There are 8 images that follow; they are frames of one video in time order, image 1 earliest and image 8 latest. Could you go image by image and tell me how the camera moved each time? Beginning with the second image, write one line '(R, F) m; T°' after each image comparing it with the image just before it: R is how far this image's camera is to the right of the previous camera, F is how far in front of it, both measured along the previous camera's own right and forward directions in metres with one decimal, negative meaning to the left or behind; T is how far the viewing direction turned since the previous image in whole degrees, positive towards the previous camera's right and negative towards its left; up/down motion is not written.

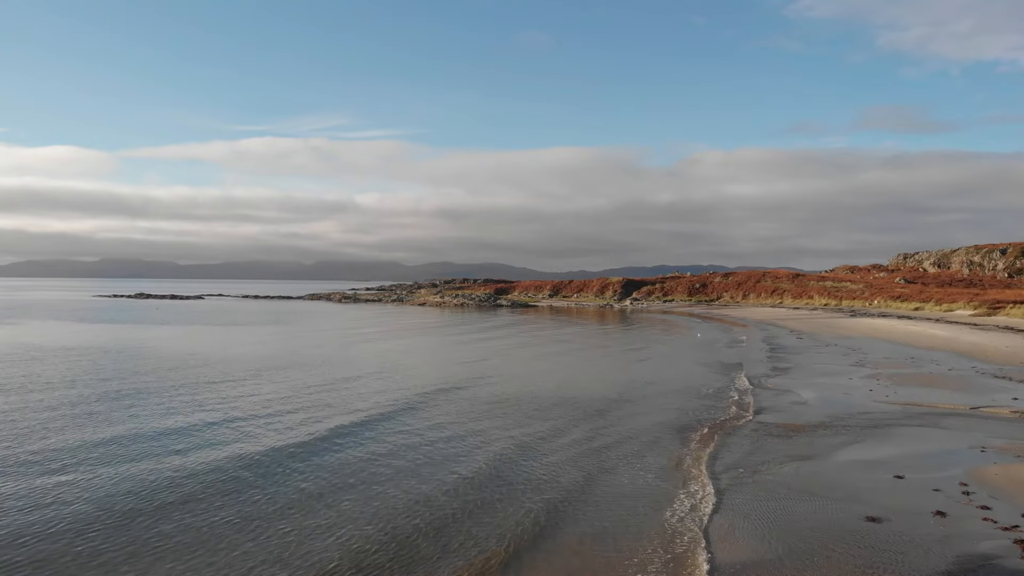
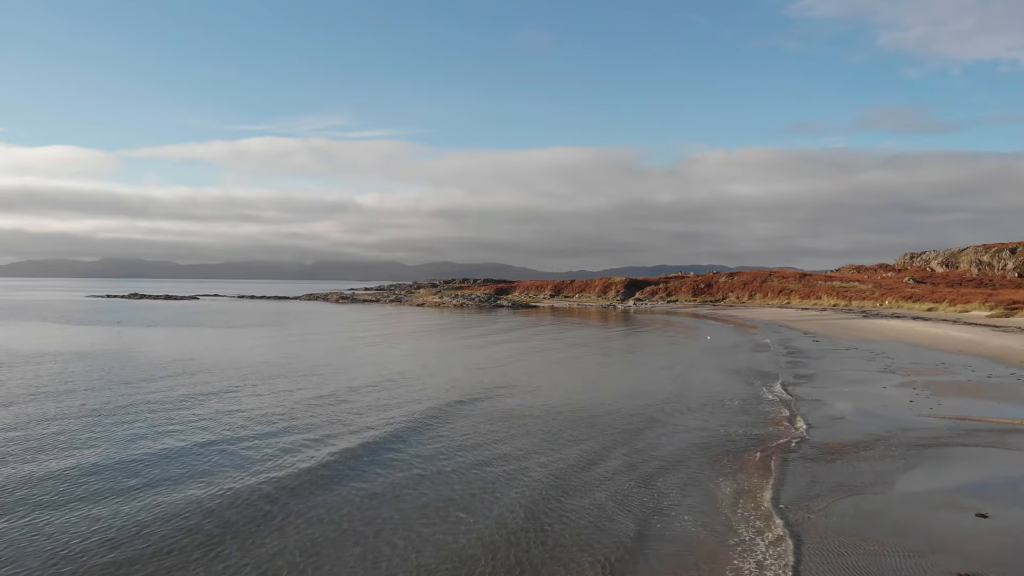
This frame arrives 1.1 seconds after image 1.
(-0.2, +1.7) m; 0°
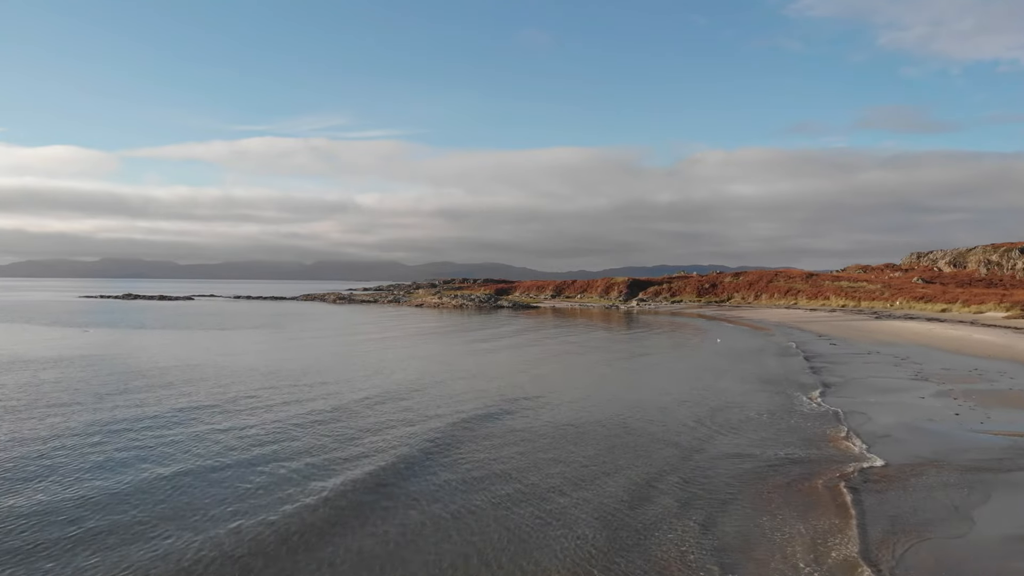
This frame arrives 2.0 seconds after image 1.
(-0.2, +1.6) m; 0°
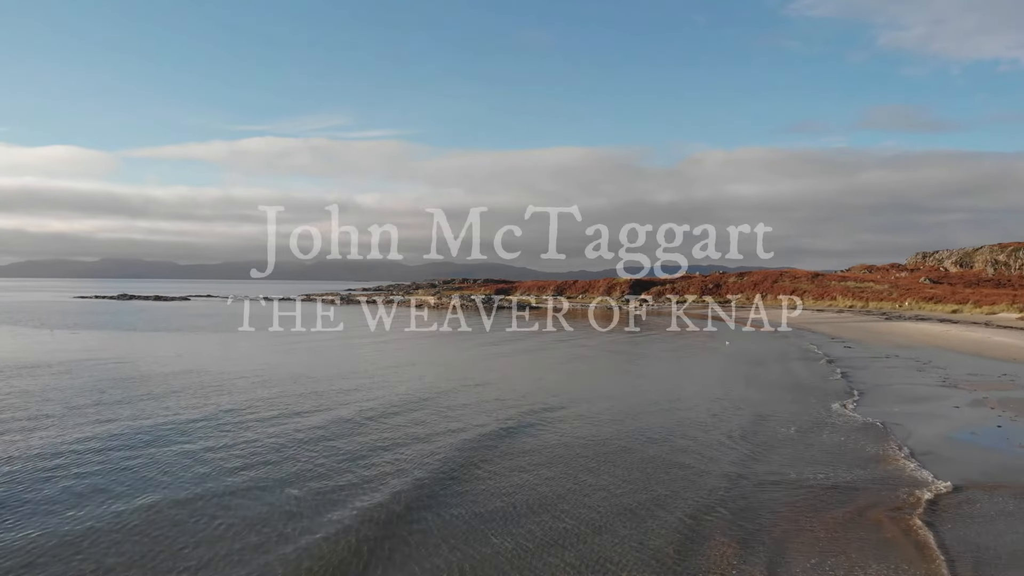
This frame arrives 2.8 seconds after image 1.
(-0.2, +1.2) m; 0°
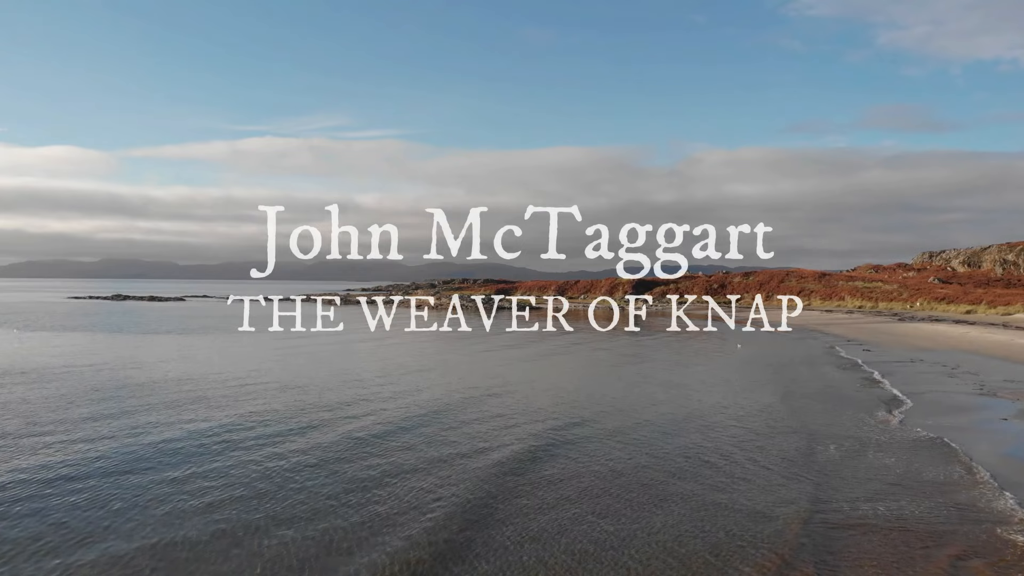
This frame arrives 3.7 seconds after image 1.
(-0.2, +1.4) m; 0°
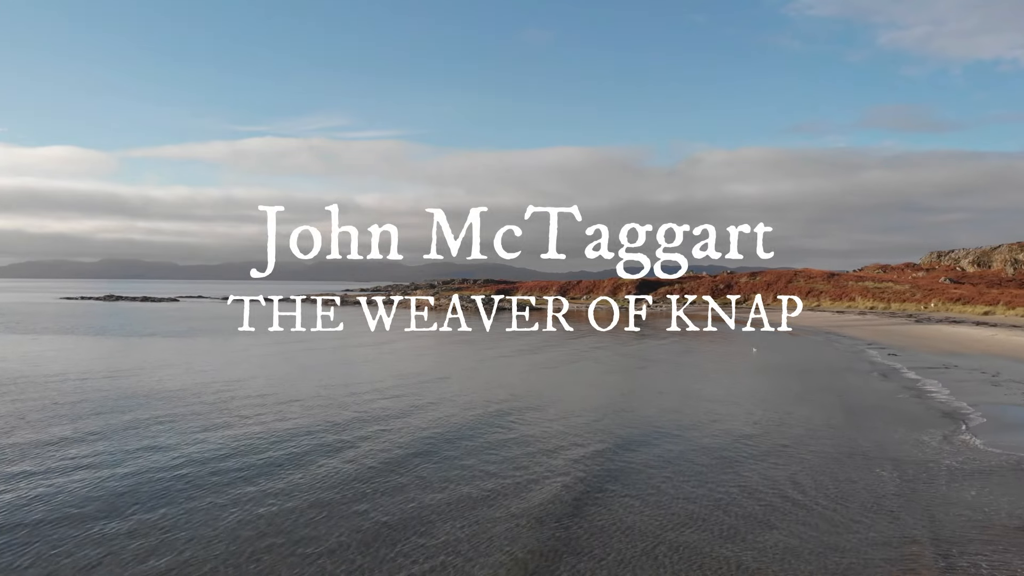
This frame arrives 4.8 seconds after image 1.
(-0.3, +1.8) m; 0°
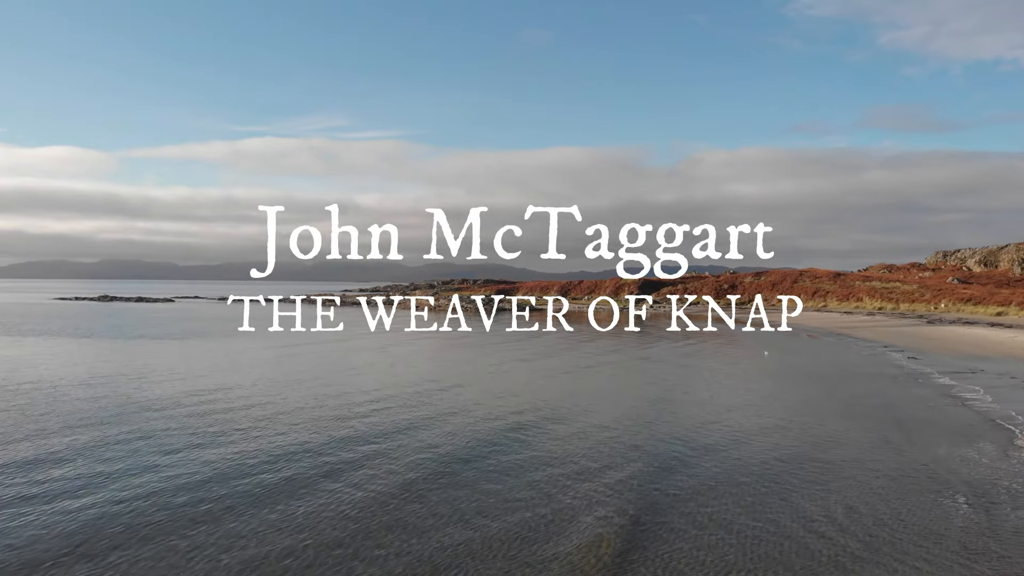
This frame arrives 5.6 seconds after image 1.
(-0.2, +1.2) m; 0°
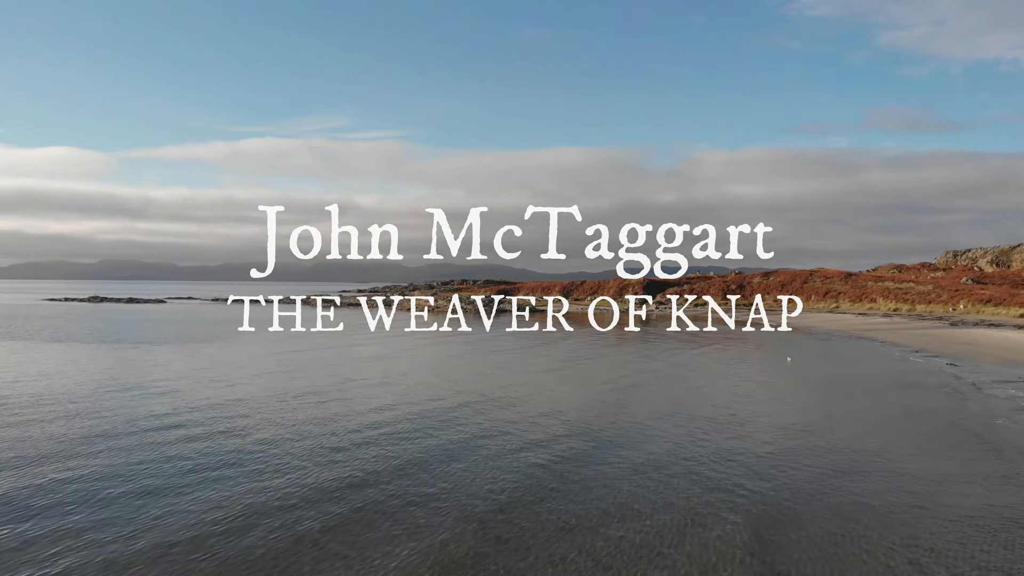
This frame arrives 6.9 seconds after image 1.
(-0.4, +2.1) m; 0°
